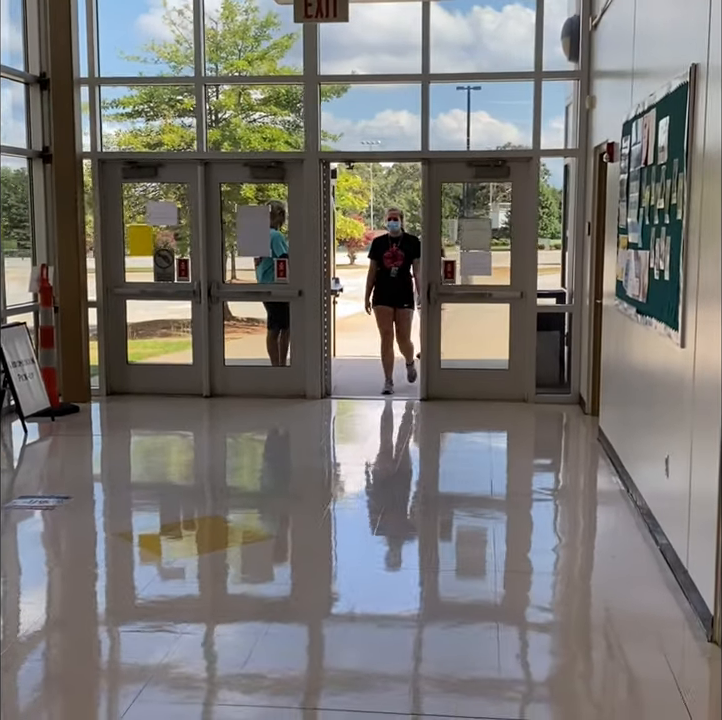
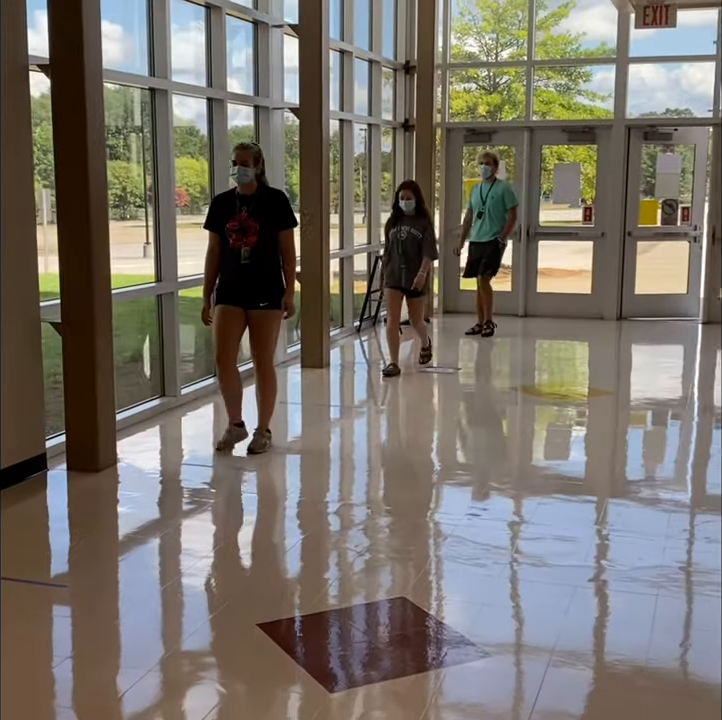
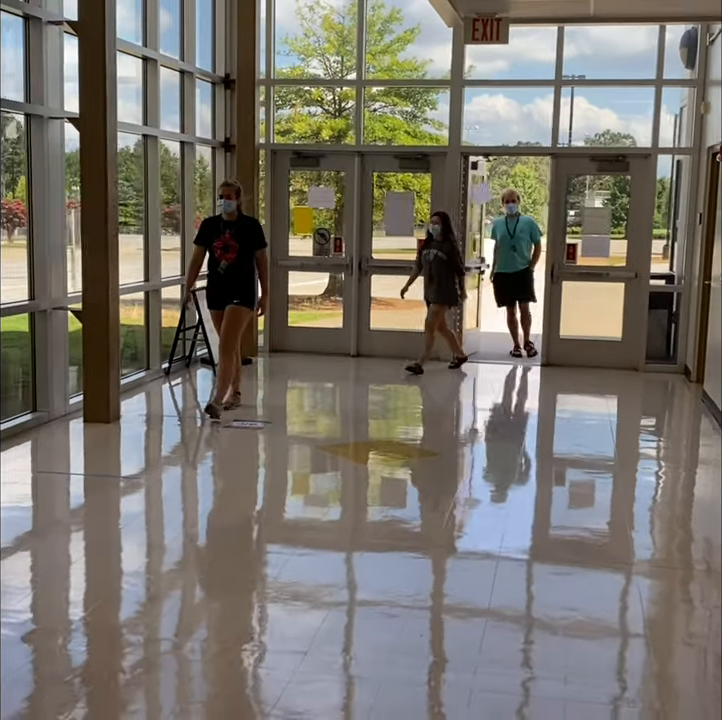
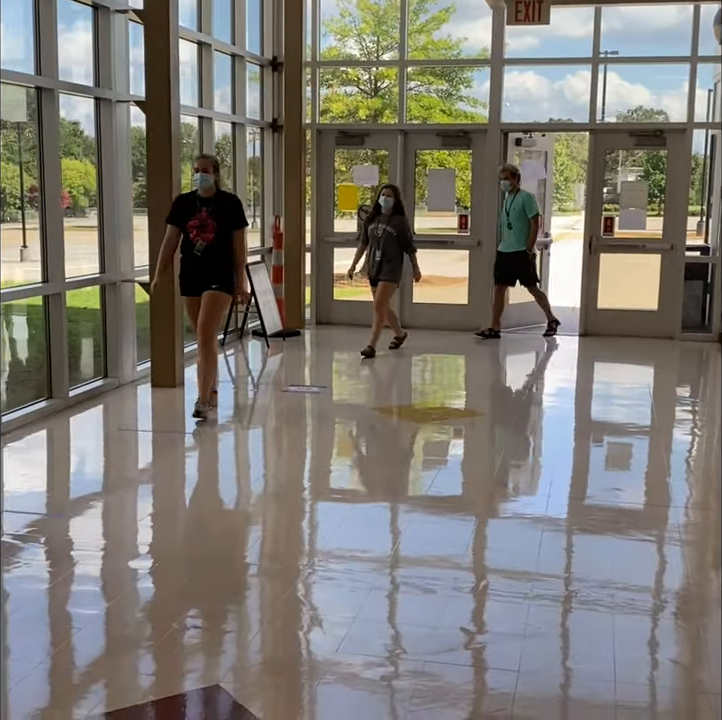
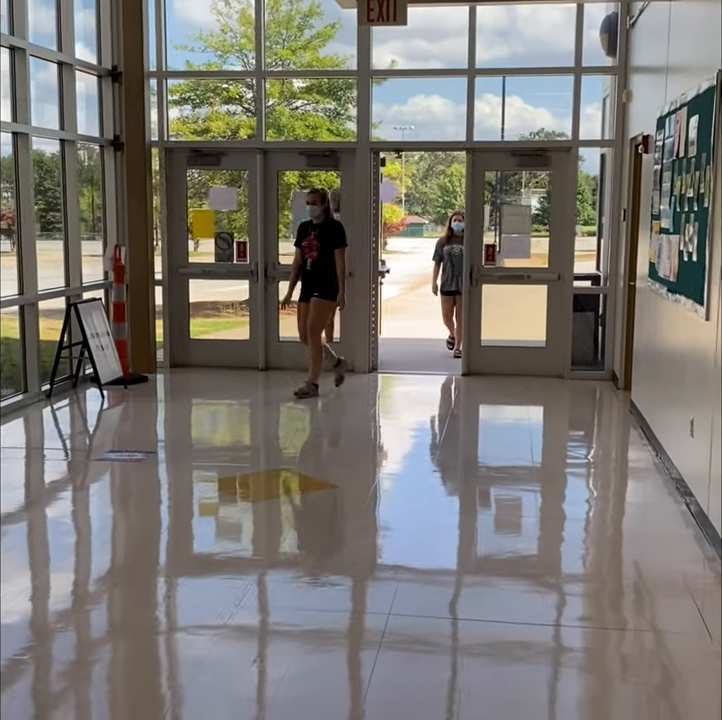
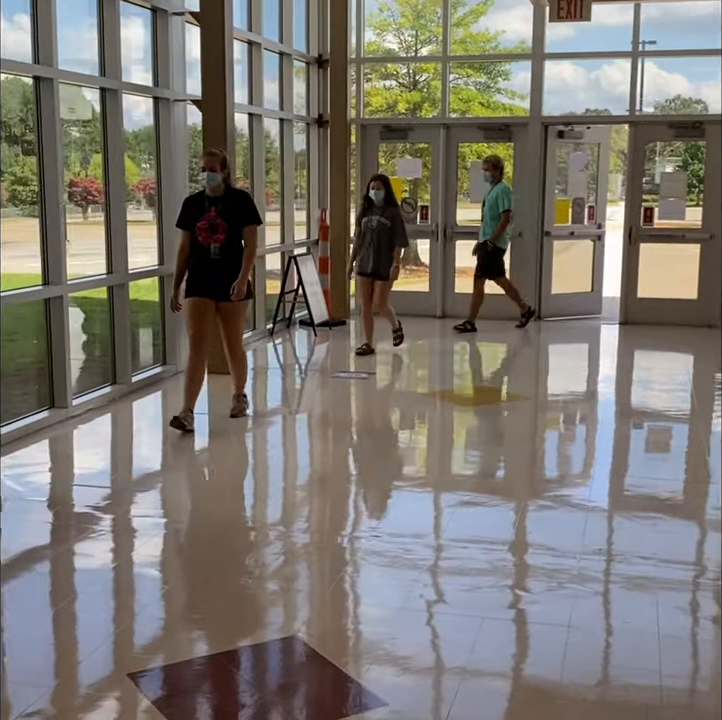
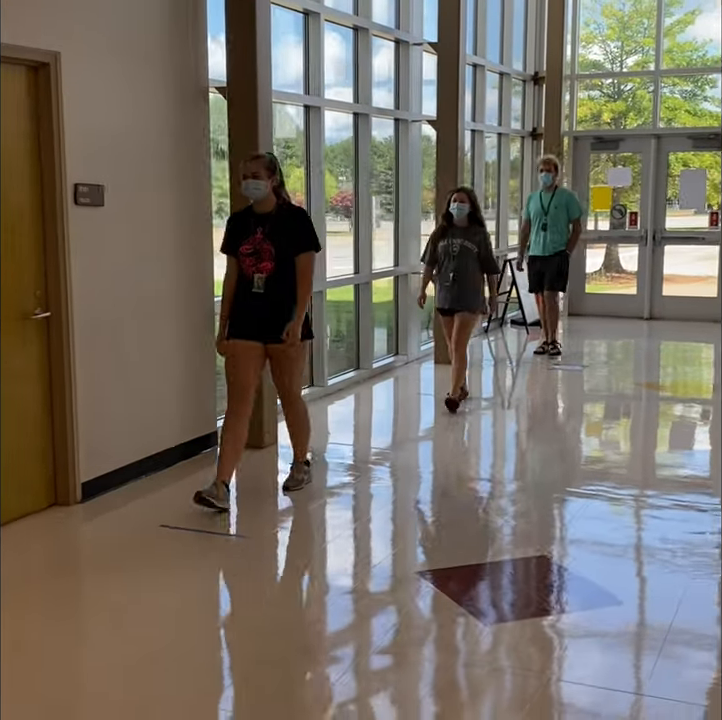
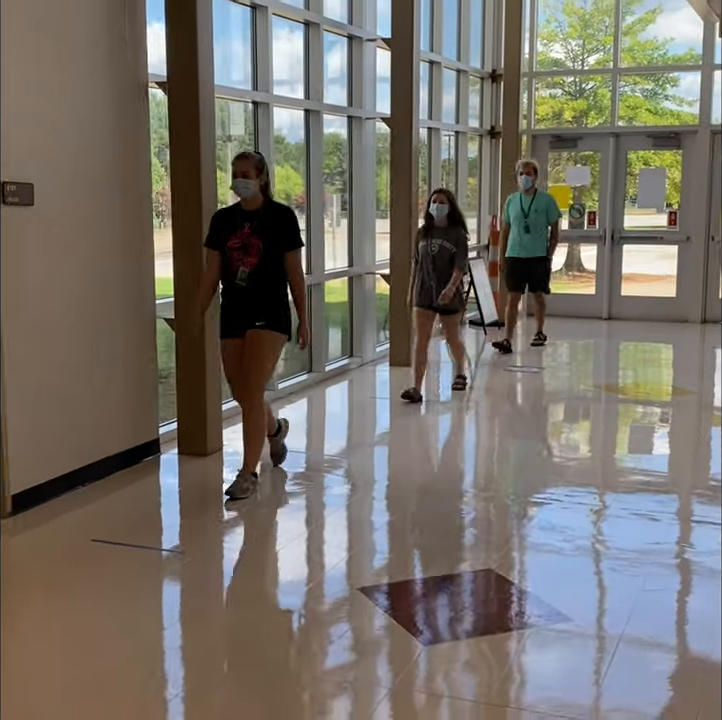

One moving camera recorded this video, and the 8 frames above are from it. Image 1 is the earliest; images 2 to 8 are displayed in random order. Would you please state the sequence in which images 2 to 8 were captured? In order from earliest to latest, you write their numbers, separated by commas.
5, 3, 4, 6, 2, 8, 7
